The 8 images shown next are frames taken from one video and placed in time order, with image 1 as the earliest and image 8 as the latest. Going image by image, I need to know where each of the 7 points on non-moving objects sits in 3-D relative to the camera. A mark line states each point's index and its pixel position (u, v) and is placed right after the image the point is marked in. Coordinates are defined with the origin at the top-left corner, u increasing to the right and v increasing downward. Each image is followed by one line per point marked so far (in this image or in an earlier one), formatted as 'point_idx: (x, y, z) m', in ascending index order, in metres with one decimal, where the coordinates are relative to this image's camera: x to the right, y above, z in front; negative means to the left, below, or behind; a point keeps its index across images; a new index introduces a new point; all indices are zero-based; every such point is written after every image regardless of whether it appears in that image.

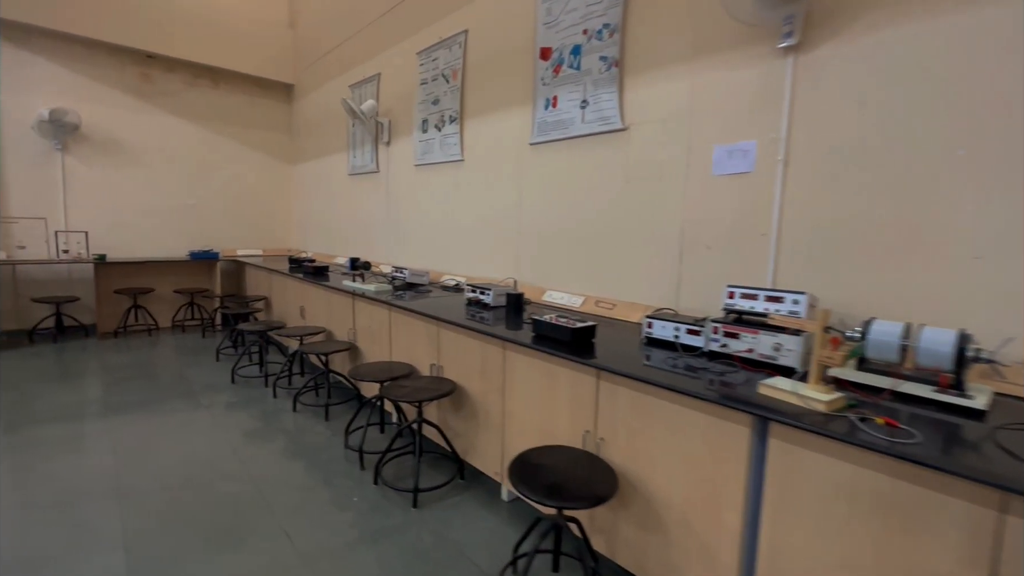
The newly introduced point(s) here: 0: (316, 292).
0: (-1.6, 0.0, +3.7) m
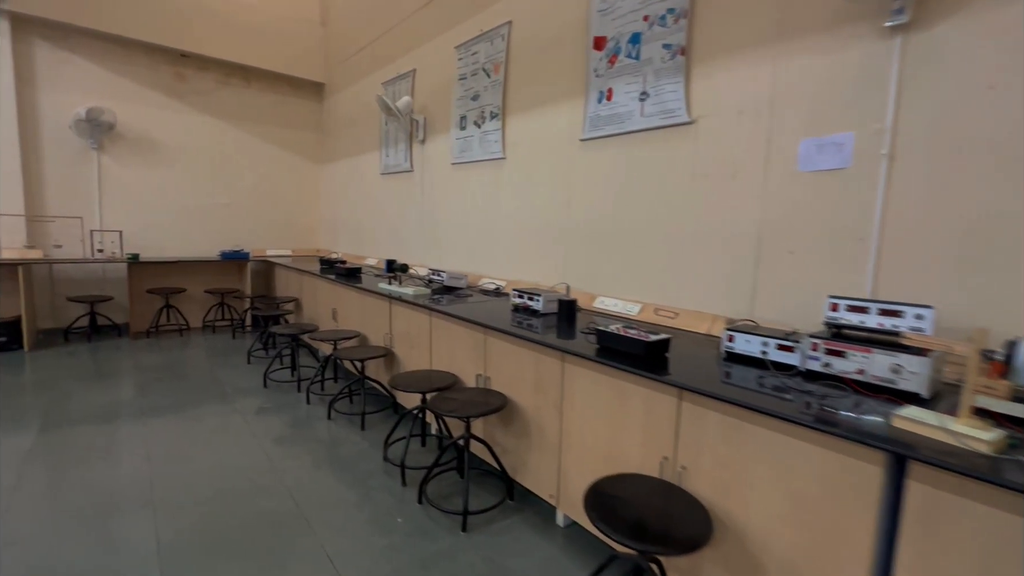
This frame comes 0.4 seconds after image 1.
0: (-1.3, 0.0, +3.6) m
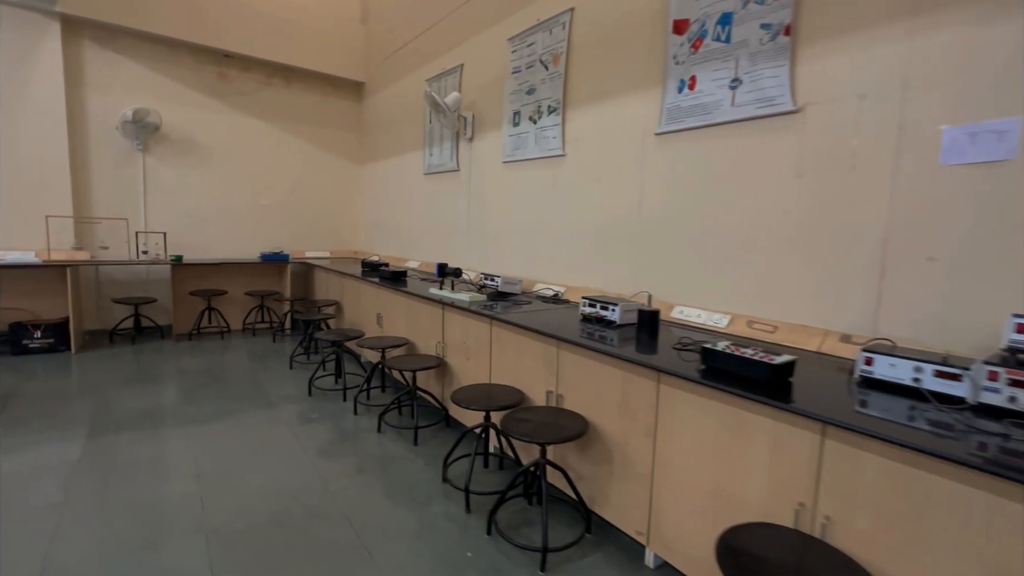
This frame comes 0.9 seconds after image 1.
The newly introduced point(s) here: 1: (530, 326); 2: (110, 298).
0: (-0.9, -0.1, +3.4) m
1: (+0.1, -0.2, +2.1) m
2: (-4.0, -0.1, +4.6) m
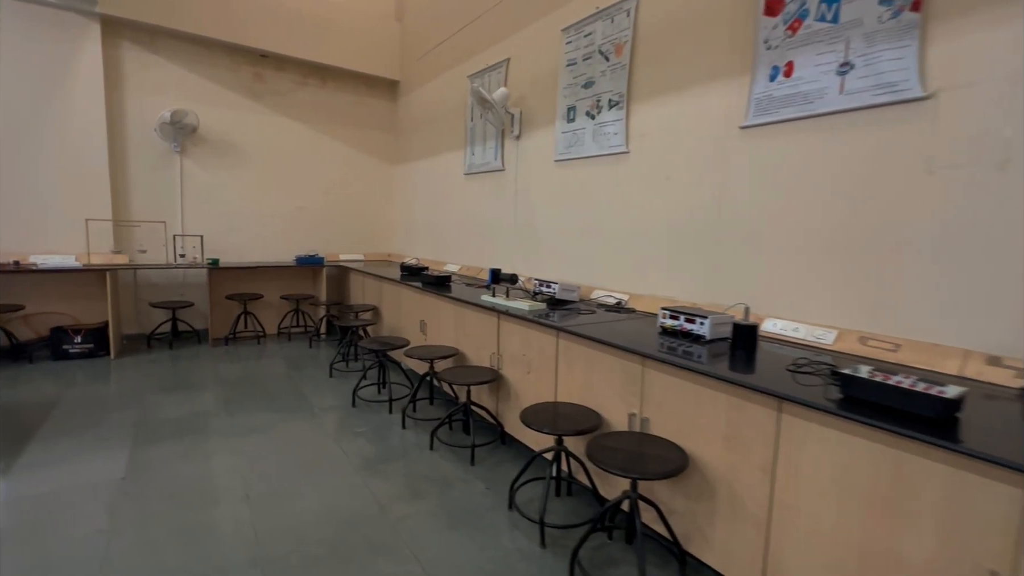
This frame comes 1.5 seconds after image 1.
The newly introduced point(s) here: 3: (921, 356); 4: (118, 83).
0: (-0.5, -0.1, +3.3) m
1: (+0.4, -0.2, +1.9) m
2: (-3.5, -0.1, +4.6) m
3: (+1.5, -0.2, +1.7) m
4: (-3.6, +1.9, +4.3) m
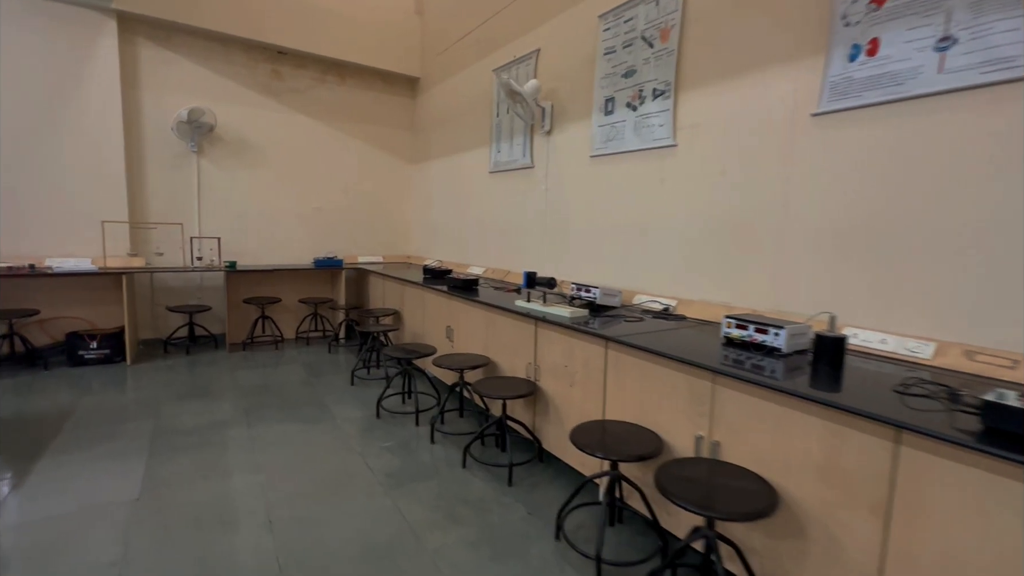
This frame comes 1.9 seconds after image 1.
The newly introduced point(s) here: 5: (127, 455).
0: (-0.3, -0.2, +3.1) m
1: (+0.6, -0.2, +1.7) m
2: (-3.3, -0.2, +4.4) m
3: (+1.6, -0.3, +1.4) m
4: (-3.4, +1.8, +4.2) m
5: (-2.1, -0.9, +2.5) m
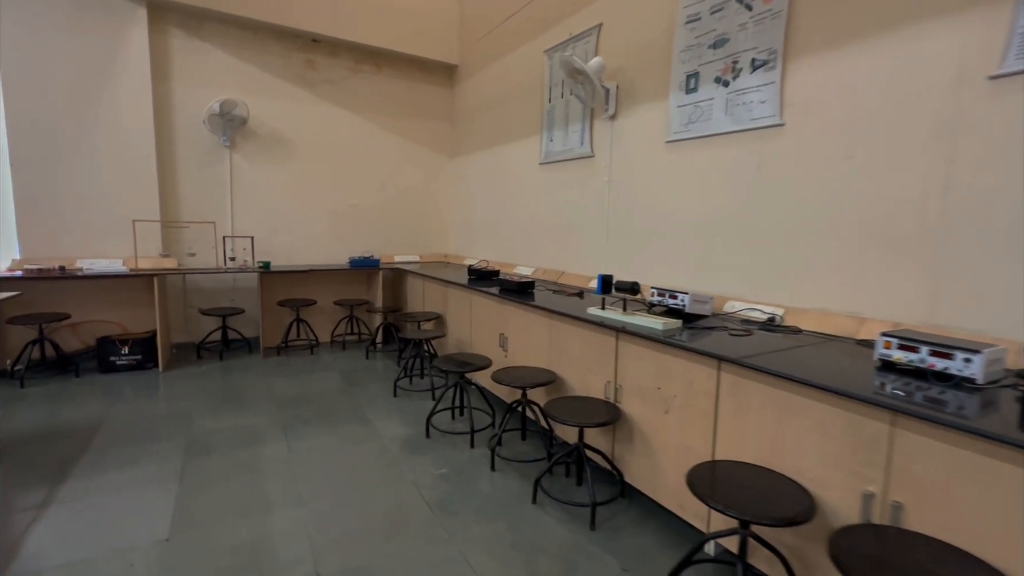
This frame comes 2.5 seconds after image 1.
0: (+0.1, -0.2, +2.7) m
1: (+0.9, -0.3, +1.4) m
2: (-2.9, -0.2, +4.2) m
3: (+1.9, -0.3, +1.0) m
4: (-2.9, +1.8, +4.0) m
5: (-1.7, -0.9, +2.3) m
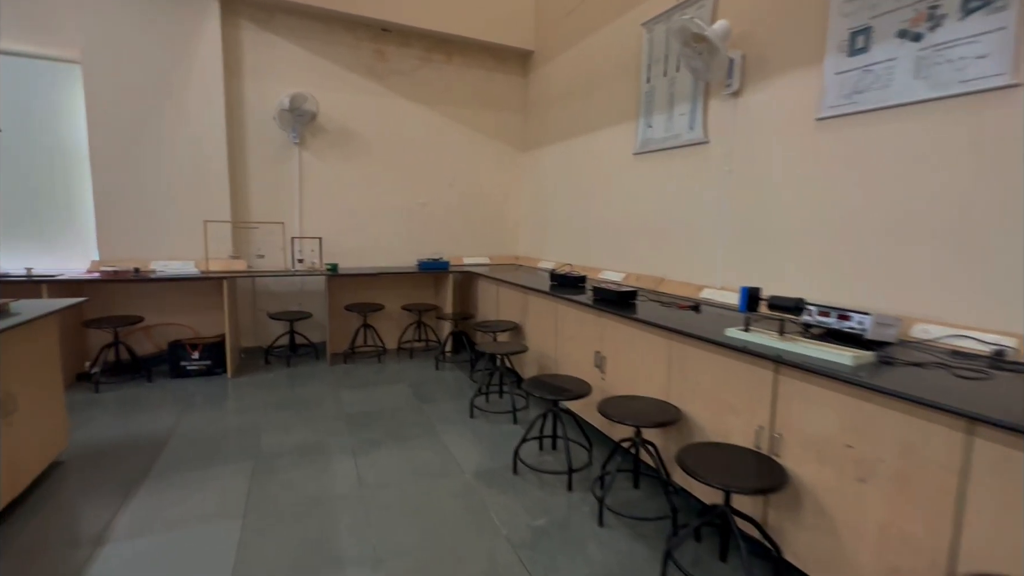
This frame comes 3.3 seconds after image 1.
0: (+0.6, -0.2, +2.3) m
1: (+1.2, -0.3, +0.8) m
2: (-2.2, -0.2, +4.1) m
3: (+2.2, -0.4, +0.4) m
4: (-2.2, +1.8, +3.8) m
5: (-1.2, -1.0, +2.0) m
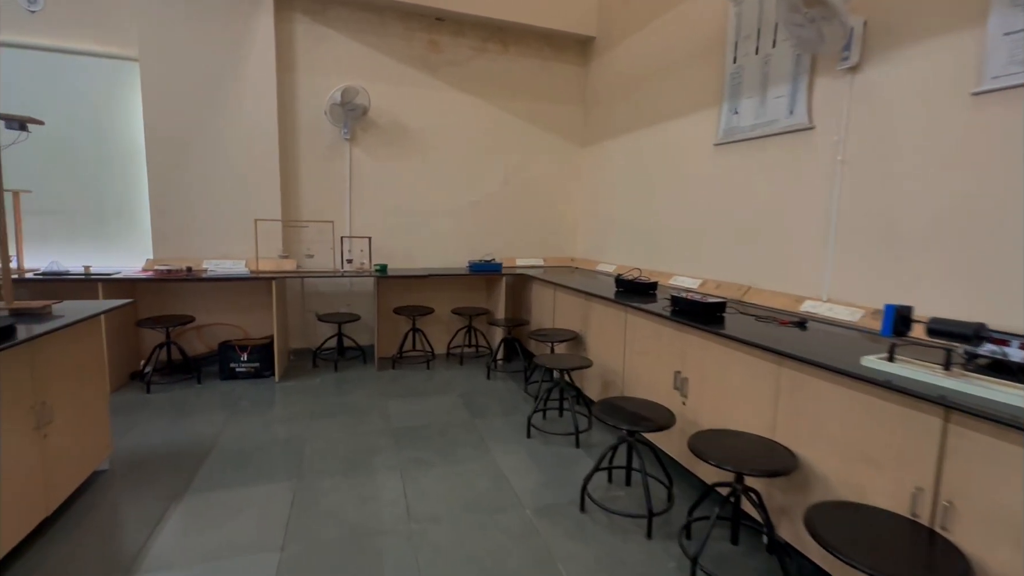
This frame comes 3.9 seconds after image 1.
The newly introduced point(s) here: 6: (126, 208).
0: (+0.9, -0.3, +1.9) m
1: (+1.4, -0.4, +0.4) m
2: (-1.7, -0.2, +4.0) m
3: (+2.3, -0.5, -0.2) m
4: (-1.8, +1.8, +3.7) m
5: (-1.0, -1.0, +1.8) m
6: (-2.9, +0.6, +3.5) m
